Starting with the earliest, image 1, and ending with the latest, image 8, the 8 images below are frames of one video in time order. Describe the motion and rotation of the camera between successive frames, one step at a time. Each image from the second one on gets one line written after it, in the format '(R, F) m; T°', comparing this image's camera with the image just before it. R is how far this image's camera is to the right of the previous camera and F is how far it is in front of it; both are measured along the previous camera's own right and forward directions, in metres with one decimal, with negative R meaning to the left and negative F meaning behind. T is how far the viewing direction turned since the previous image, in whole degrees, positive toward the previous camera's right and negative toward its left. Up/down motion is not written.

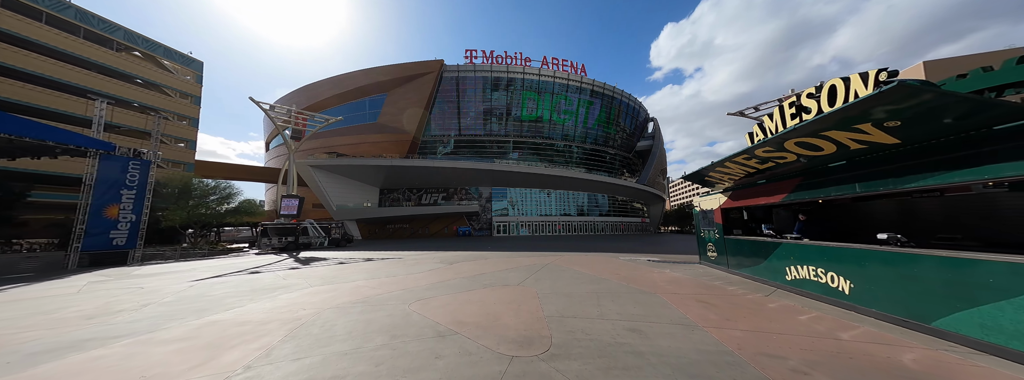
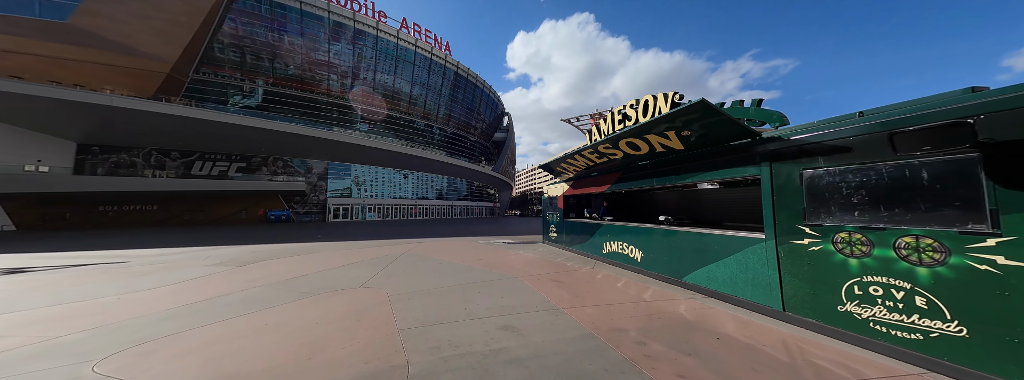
(0.0, +0.9) m; +32°
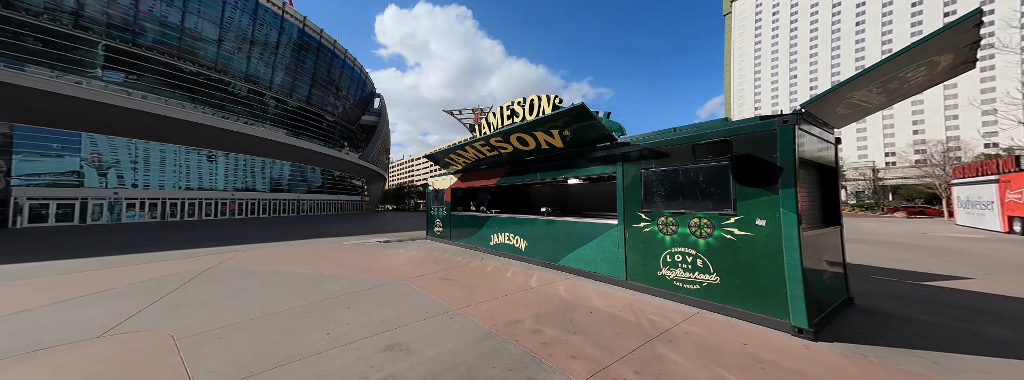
(-0.2, +0.4) m; +27°
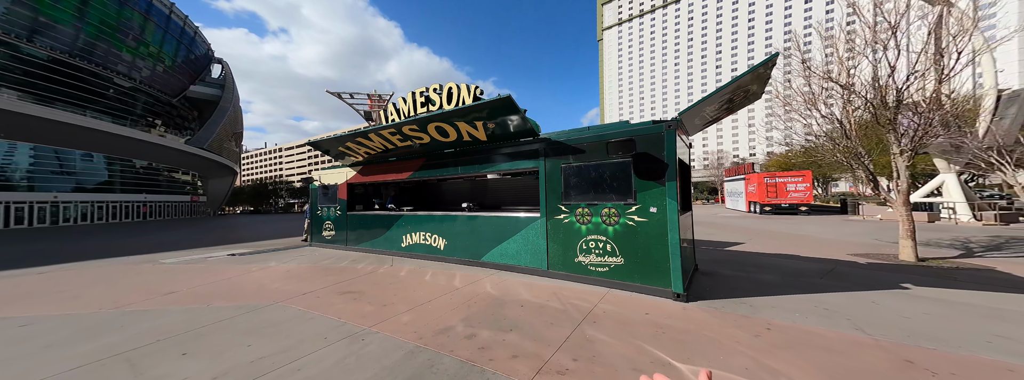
(-0.3, +0.3) m; +21°
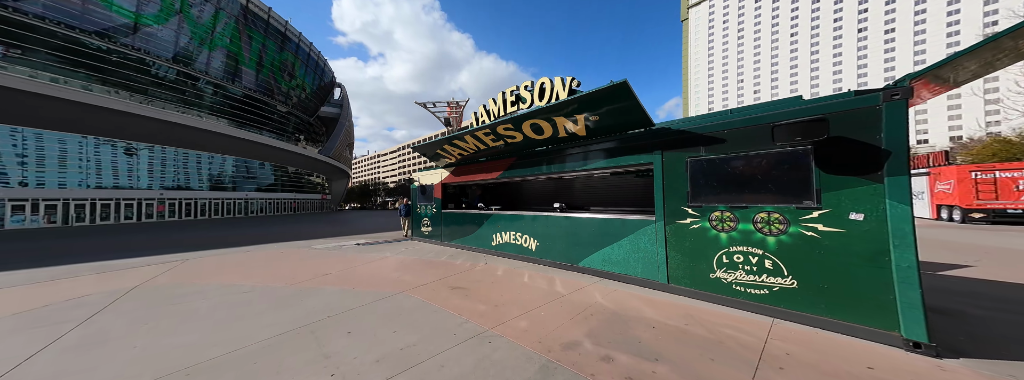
(-0.7, +0.2) m; -15°
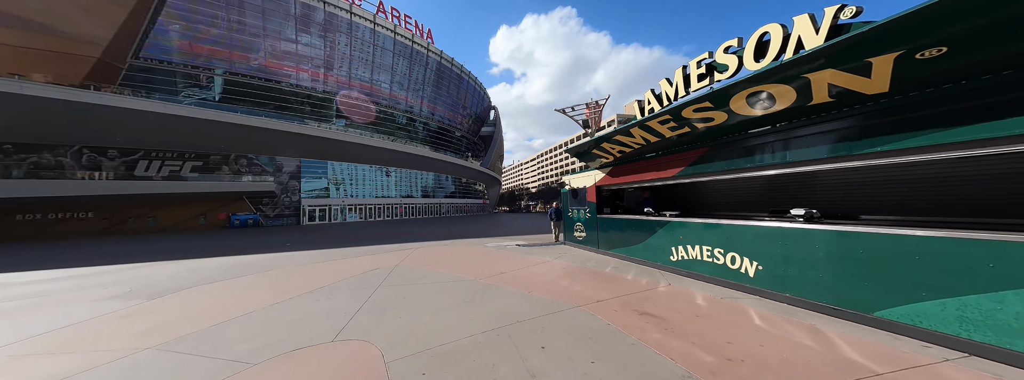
(-0.7, +0.4) m; -30°
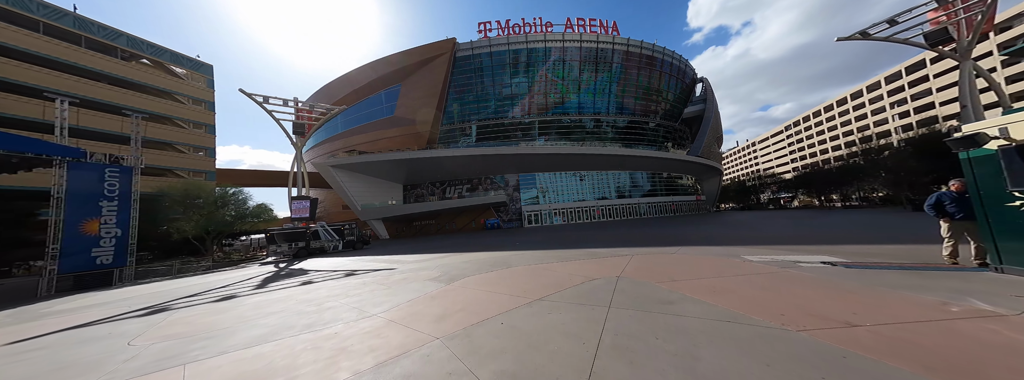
(-1.2, +1.2) m; -42°
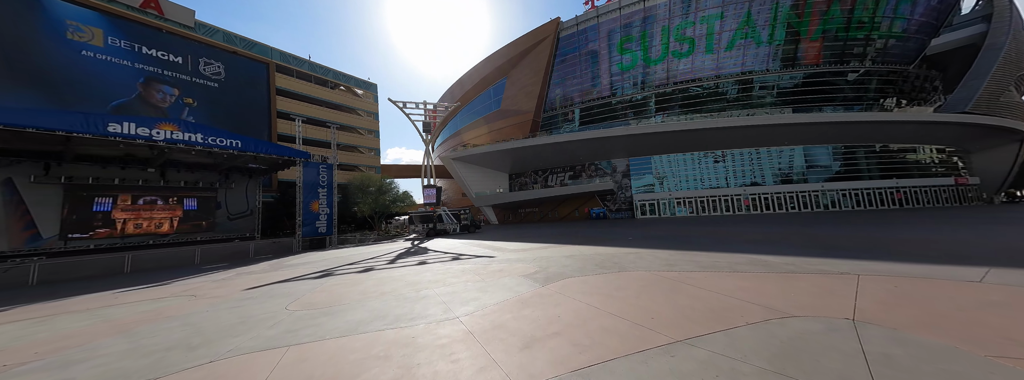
(-0.2, +1.6) m; -23°
